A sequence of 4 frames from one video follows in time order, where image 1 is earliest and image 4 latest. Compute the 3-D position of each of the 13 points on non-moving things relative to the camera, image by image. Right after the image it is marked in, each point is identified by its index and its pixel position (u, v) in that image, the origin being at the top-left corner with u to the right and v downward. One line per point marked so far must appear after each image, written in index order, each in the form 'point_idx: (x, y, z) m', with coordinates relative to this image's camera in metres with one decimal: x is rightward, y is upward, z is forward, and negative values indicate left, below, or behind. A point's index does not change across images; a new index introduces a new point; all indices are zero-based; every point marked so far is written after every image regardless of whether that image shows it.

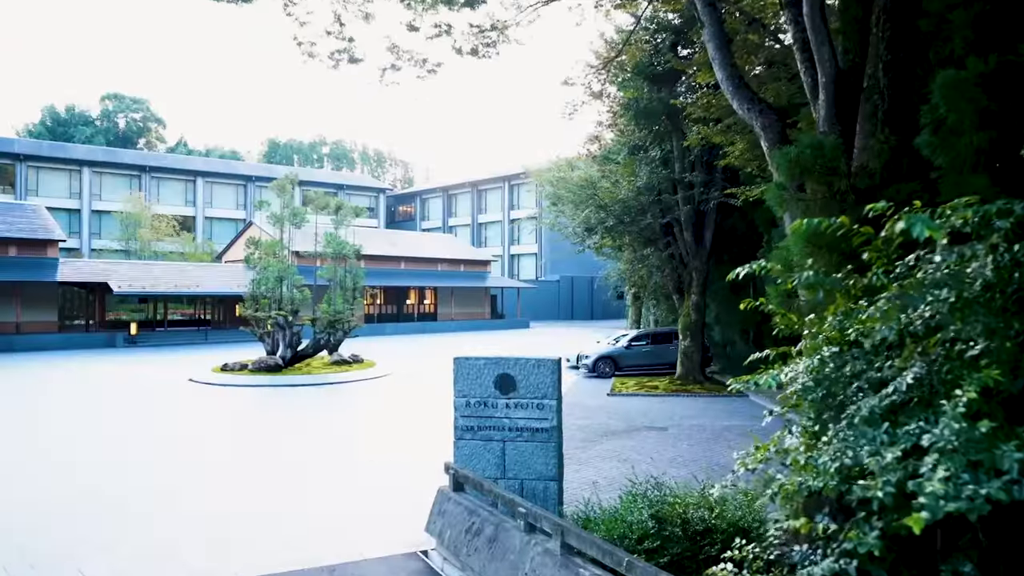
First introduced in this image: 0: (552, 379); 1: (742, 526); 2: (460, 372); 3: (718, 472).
0: (+0.4, -0.9, +6.9) m
1: (+1.6, -1.7, +5.0) m
2: (-0.5, -0.8, +7.0) m
3: (+2.6, -2.4, +9.4) m
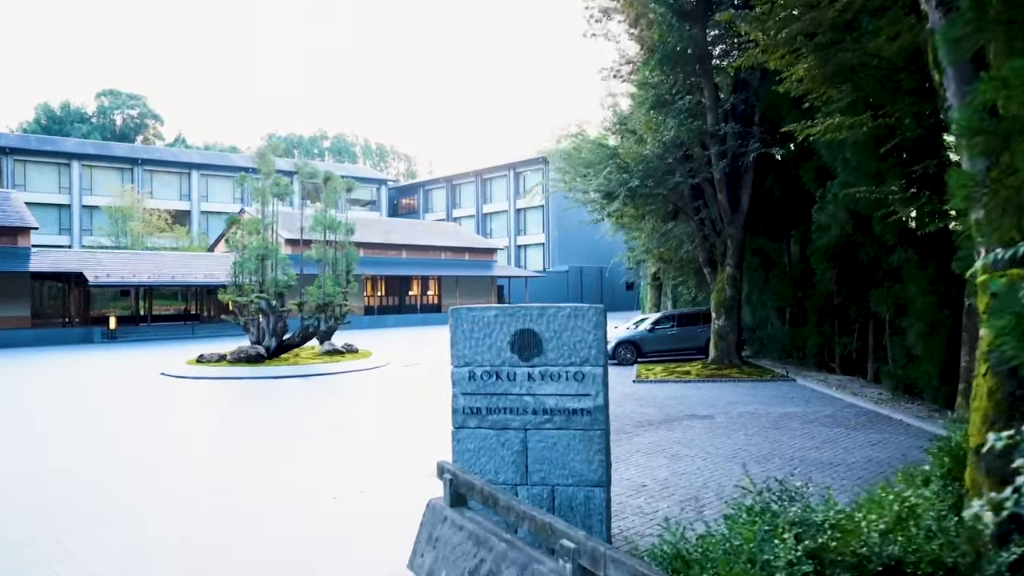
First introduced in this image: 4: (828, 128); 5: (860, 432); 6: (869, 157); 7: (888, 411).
0: (+0.5, -0.3, +4.7) m
1: (+1.7, -1.1, +2.8) m
2: (-0.4, -0.3, +4.8) m
3: (+2.8, -1.8, +7.1) m
4: (+4.3, +2.2, +9.9) m
5: (+4.4, -1.8, +9.0) m
6: (+5.5, +2.1, +11.3) m
7: (+5.6, -1.8, +10.8) m
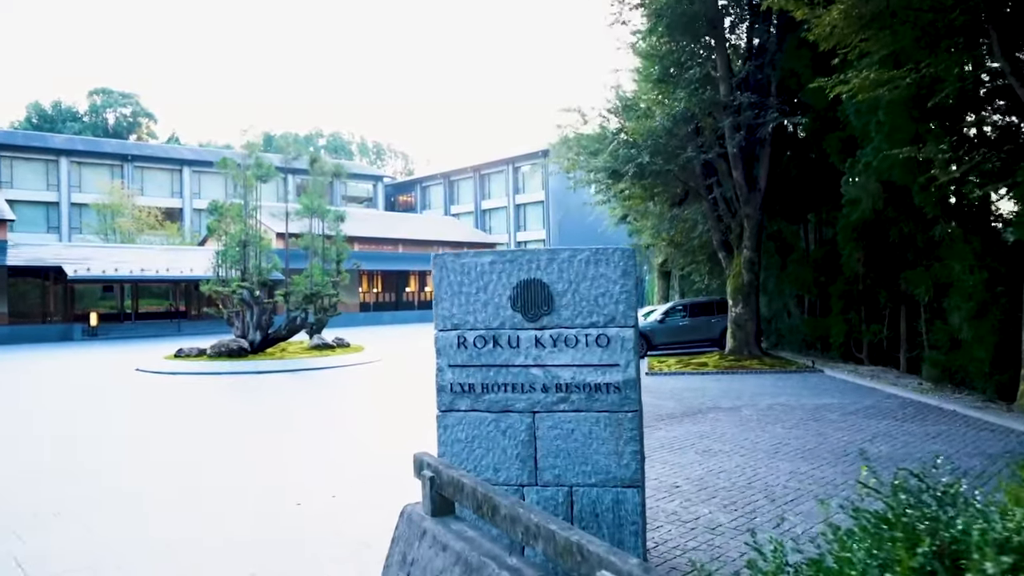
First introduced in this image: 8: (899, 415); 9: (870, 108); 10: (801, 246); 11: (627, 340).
0: (+0.5, 0.0, +3.5) m
1: (+1.8, -0.8, +1.6) m
2: (-0.4, 0.0, +3.7) m
3: (+2.9, -1.5, +6.0) m
4: (+4.3, +2.5, +8.8) m
5: (+4.4, -1.5, +7.9) m
6: (+5.5, +2.4, +10.2) m
7: (+5.6, -1.5, +9.6) m
8: (+4.6, -1.5, +8.6) m
9: (+5.4, +2.7, +10.8) m
10: (+6.5, +0.9, +16.1) m
11: (+0.6, -0.3, +3.5) m
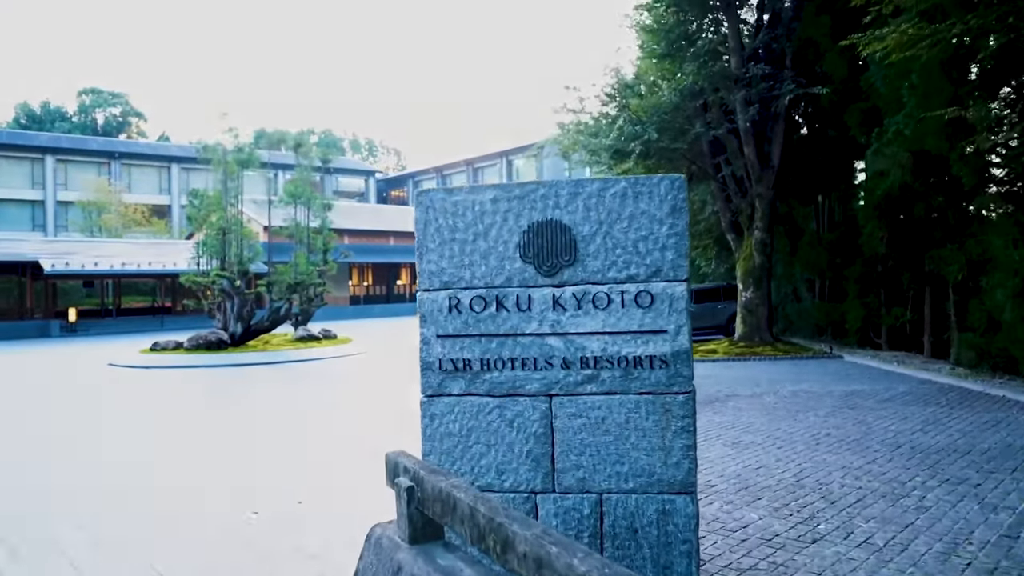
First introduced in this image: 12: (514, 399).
0: (+0.6, +0.2, +2.6) m
1: (+1.8, -0.5, +0.8) m
2: (-0.3, +0.2, +2.8) m
3: (+2.9, -1.2, +5.1) m
4: (+4.2, +2.8, +7.9) m
5: (+4.4, -1.2, +7.1) m
6: (+5.5, +2.7, +9.4) m
7: (+5.6, -1.2, +8.8) m
8: (+4.6, -1.2, +7.7) m
9: (+5.3, +3.0, +9.9) m
10: (+6.4, +1.3, +15.3) m
11: (+0.6, 0.0, +2.6) m
12: (0.0, -0.4, +2.8) m
